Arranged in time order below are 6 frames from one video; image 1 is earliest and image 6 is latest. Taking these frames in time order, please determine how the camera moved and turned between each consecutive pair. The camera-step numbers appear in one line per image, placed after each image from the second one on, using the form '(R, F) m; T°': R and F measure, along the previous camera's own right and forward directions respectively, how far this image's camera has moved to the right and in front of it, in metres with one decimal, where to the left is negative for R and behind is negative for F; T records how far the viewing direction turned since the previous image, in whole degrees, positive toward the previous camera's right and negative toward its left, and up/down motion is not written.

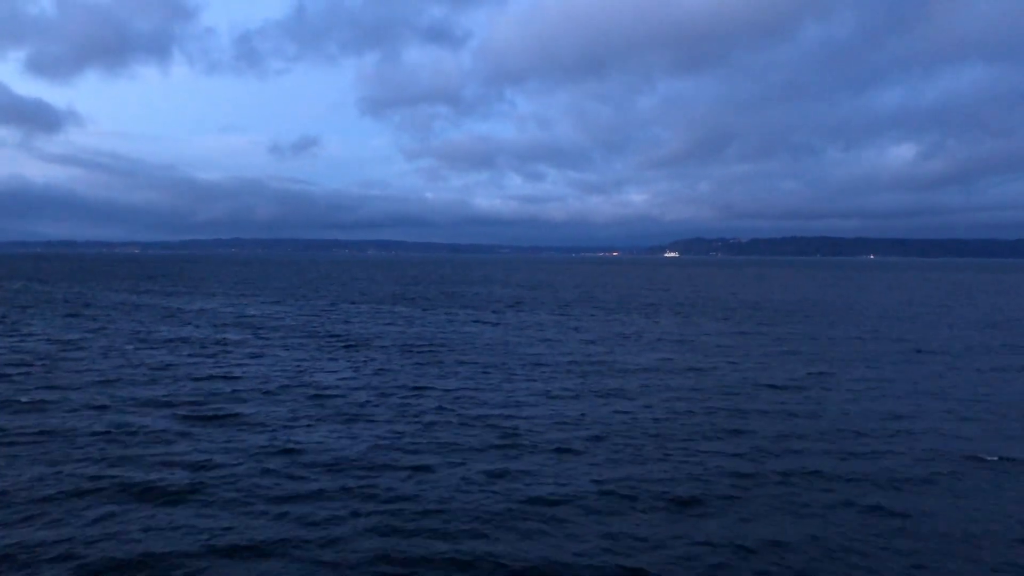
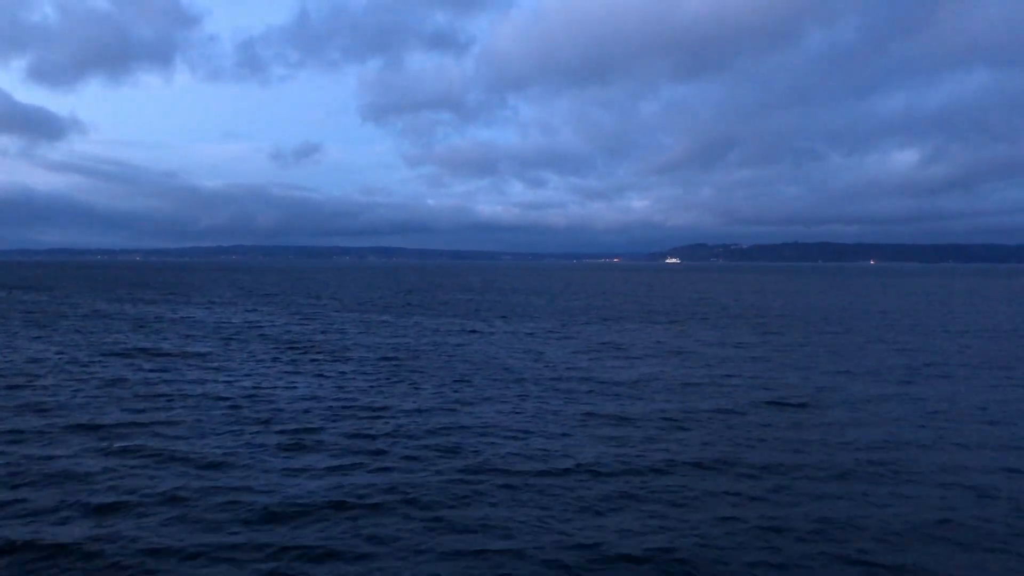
(+1.0, +2.5) m; 0°
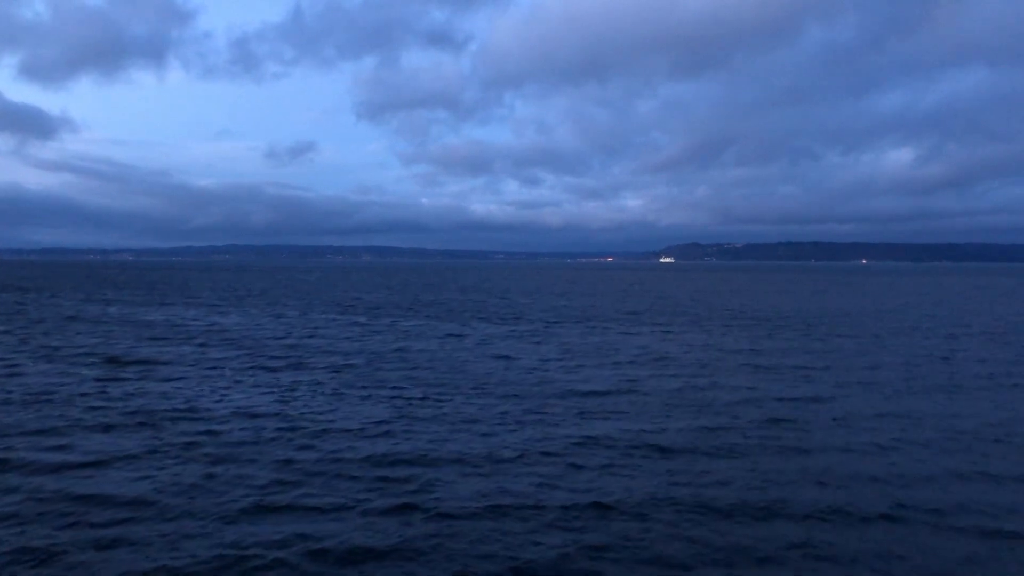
(+1.1, +2.7) m; 0°
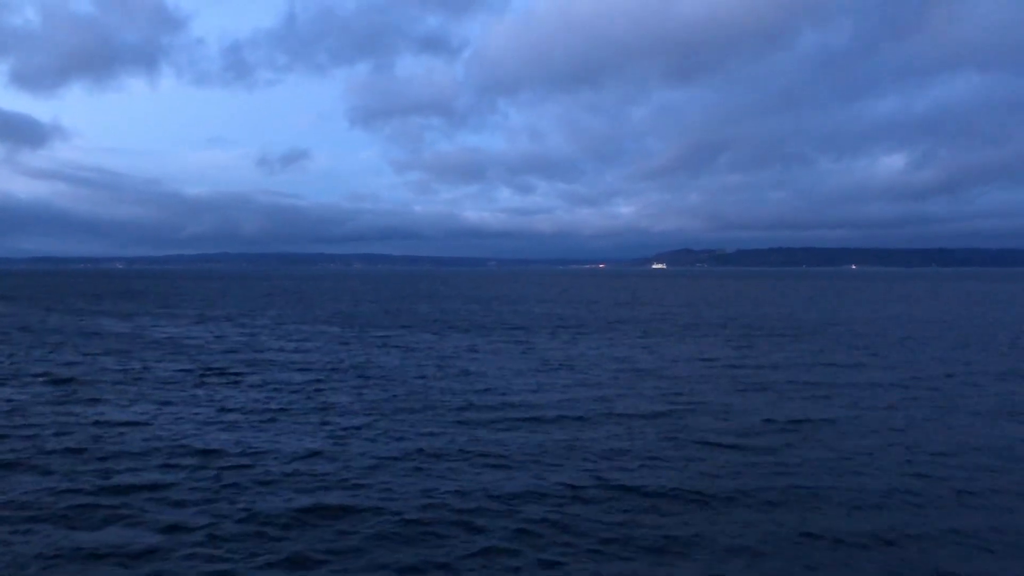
(+1.1, +2.6) m; 0°
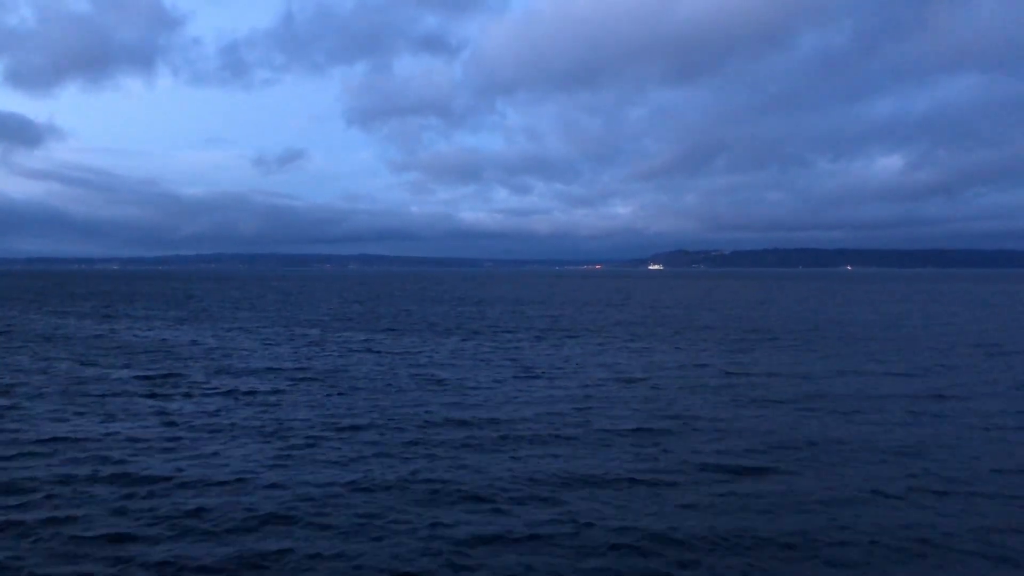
(+0.7, +1.6) m; 0°
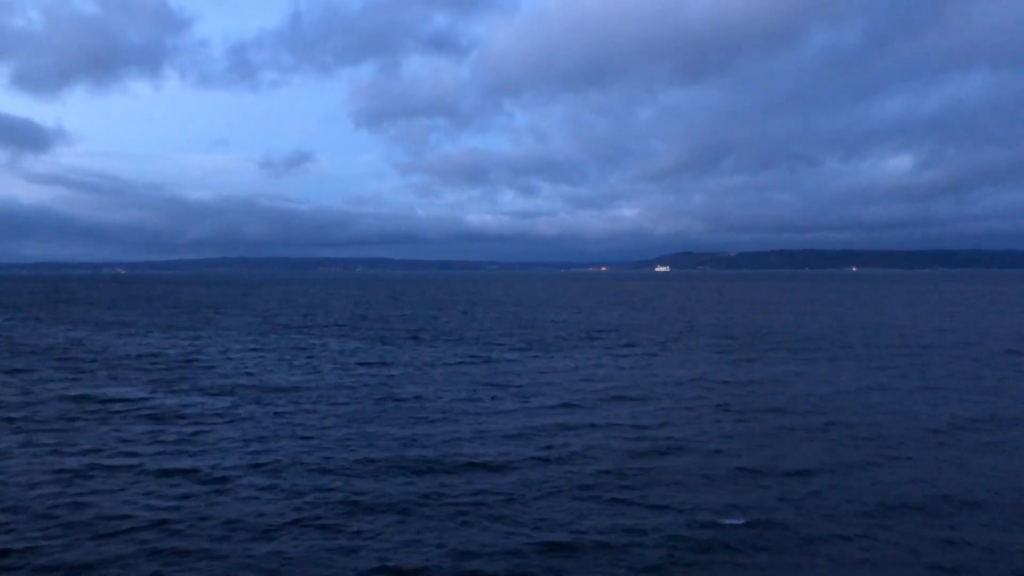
(+1.2, +3.3) m; -1°
